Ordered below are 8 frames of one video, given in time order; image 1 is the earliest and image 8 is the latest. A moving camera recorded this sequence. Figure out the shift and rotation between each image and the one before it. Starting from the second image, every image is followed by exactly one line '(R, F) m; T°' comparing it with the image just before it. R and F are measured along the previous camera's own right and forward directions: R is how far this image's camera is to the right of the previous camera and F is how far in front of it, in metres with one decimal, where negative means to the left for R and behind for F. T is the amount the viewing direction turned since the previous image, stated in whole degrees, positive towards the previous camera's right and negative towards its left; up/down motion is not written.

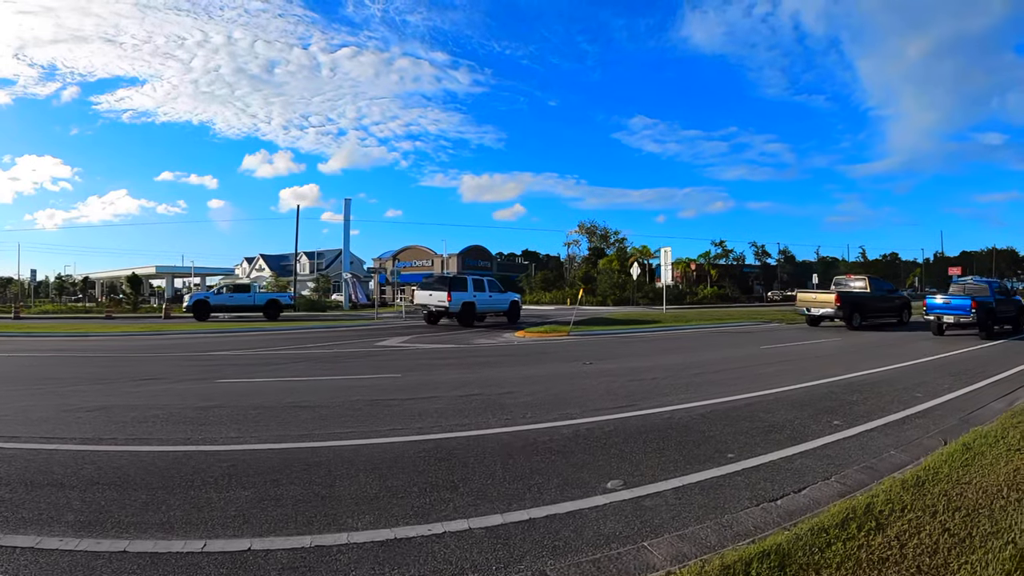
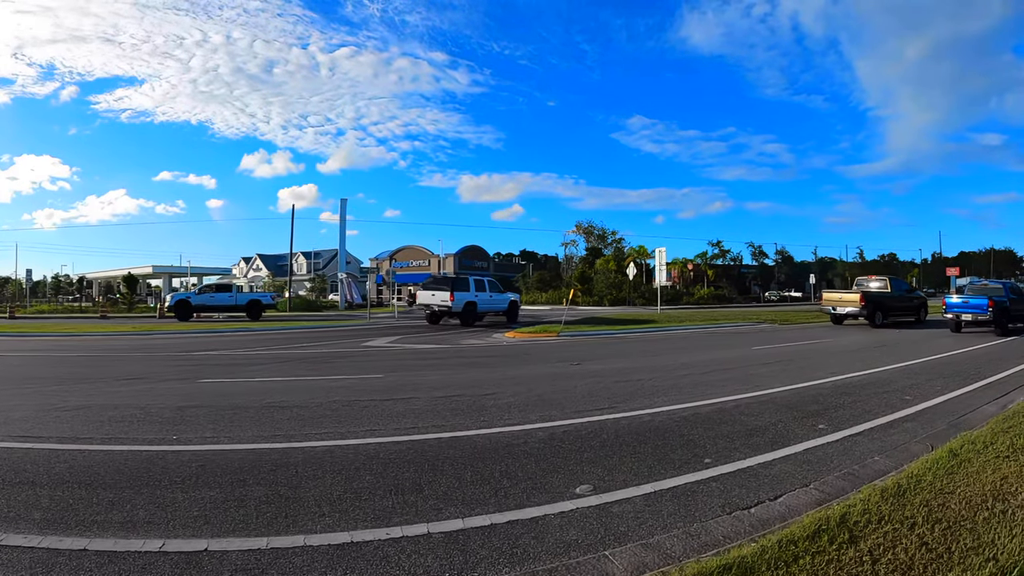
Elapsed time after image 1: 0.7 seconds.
(-0.9, -0.8) m; 0°
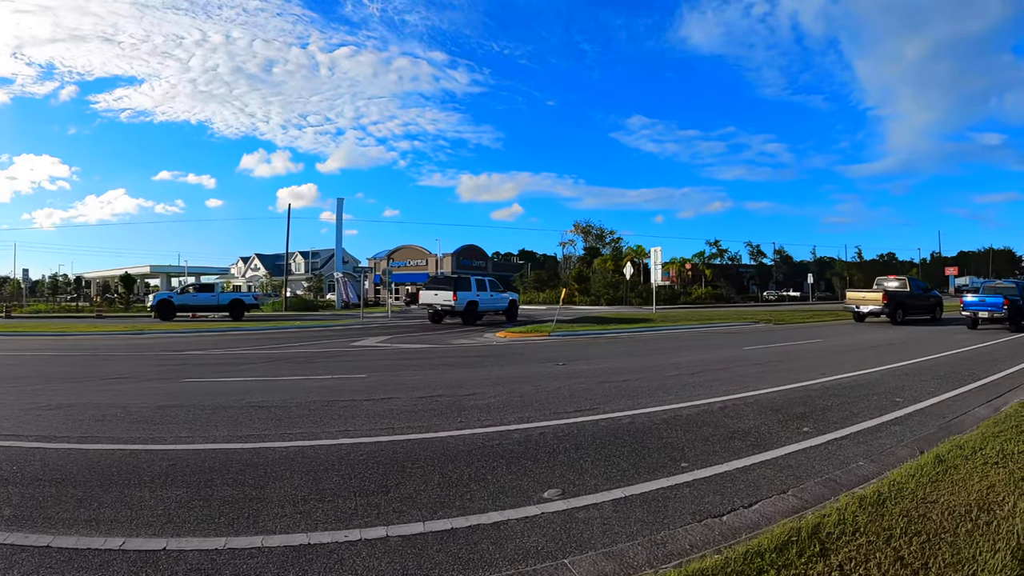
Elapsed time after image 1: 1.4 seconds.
(+0.2, +0.2) m; 0°
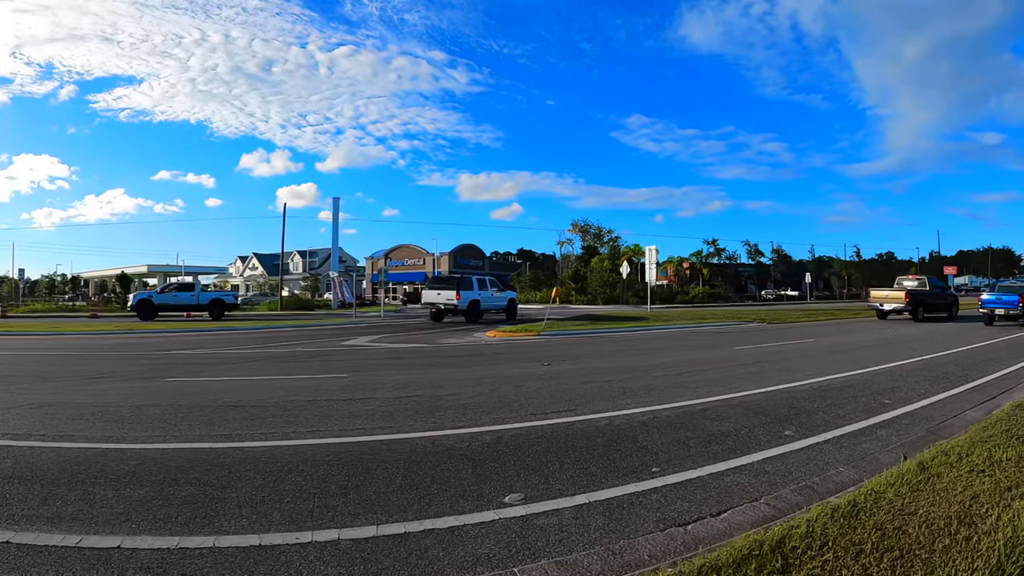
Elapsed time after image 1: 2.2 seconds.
(+0.2, +0.2) m; 0°
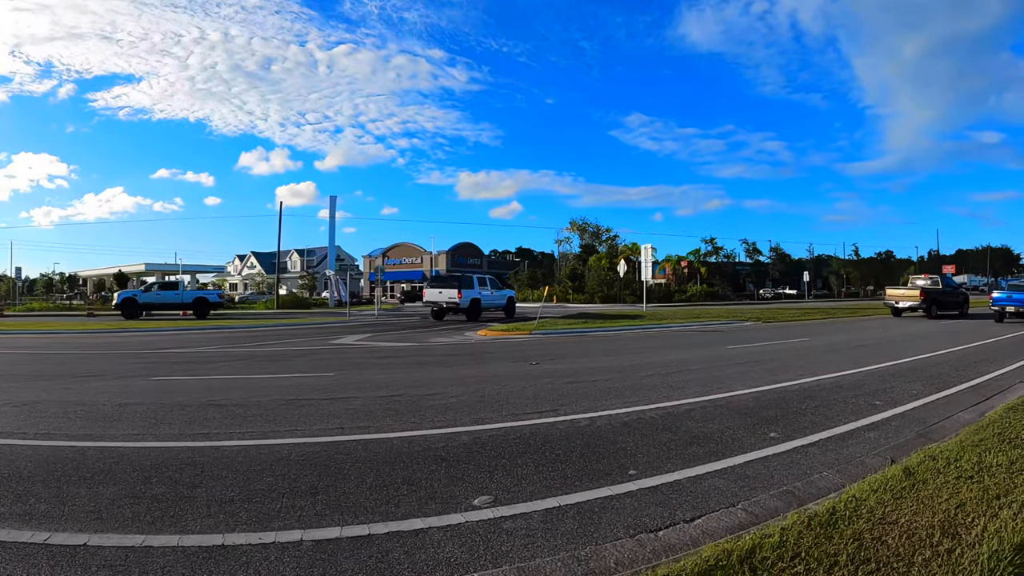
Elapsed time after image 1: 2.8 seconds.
(+0.2, +0.2) m; 0°
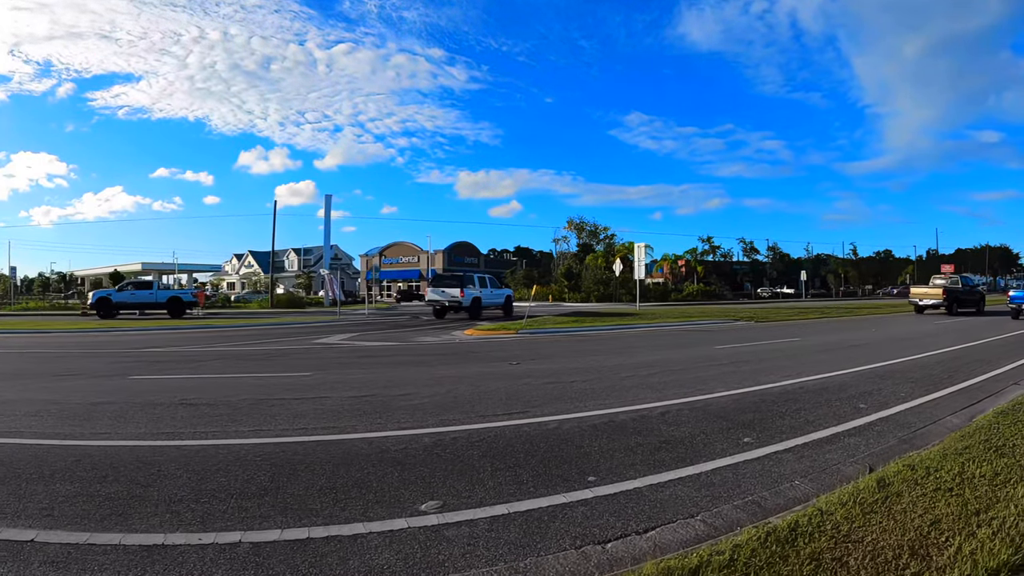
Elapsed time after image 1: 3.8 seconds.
(+0.3, +0.2) m; 0°
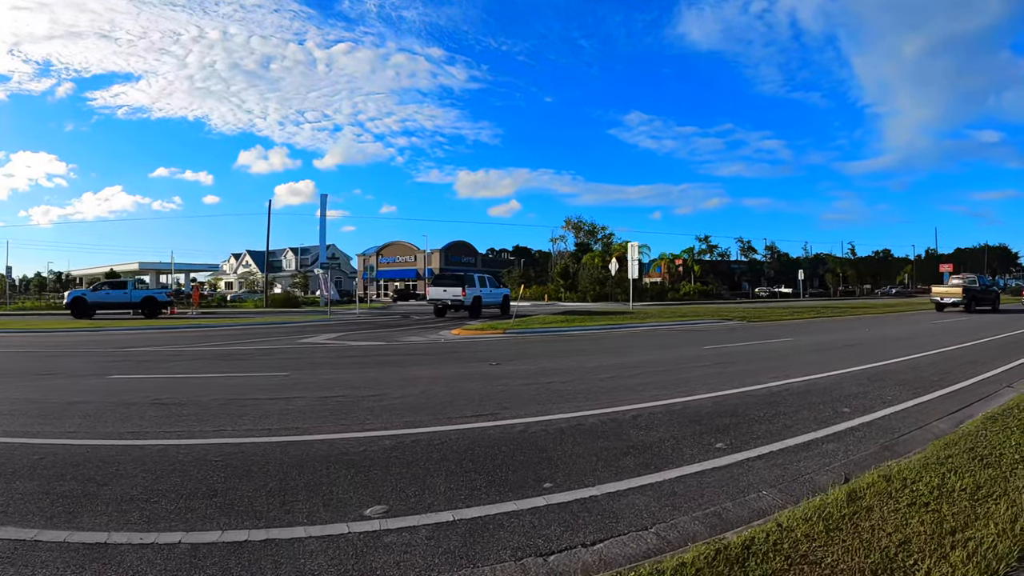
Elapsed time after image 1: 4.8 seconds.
(+0.3, +0.2) m; 0°
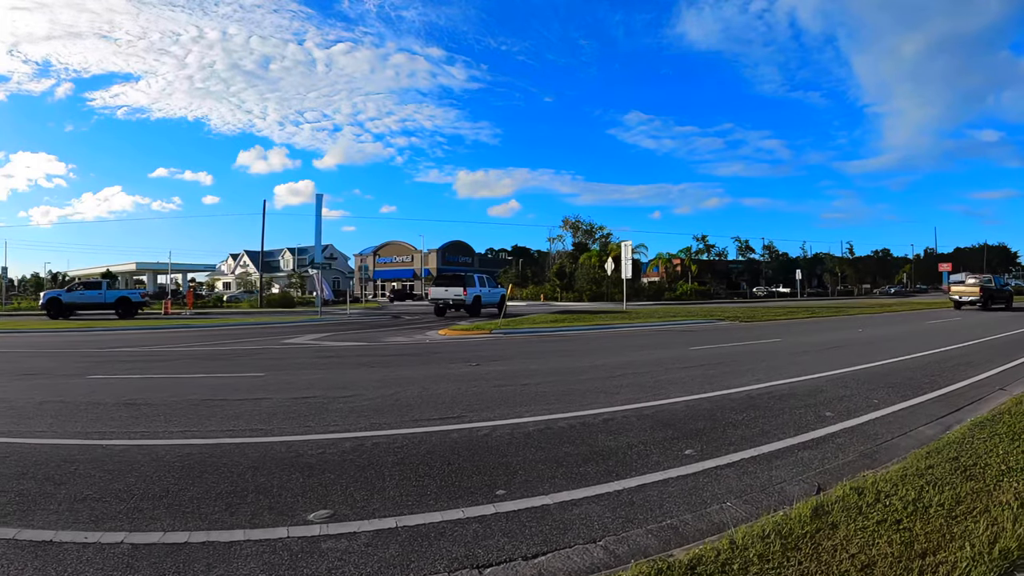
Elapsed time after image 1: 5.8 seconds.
(+0.3, +0.2) m; 0°
